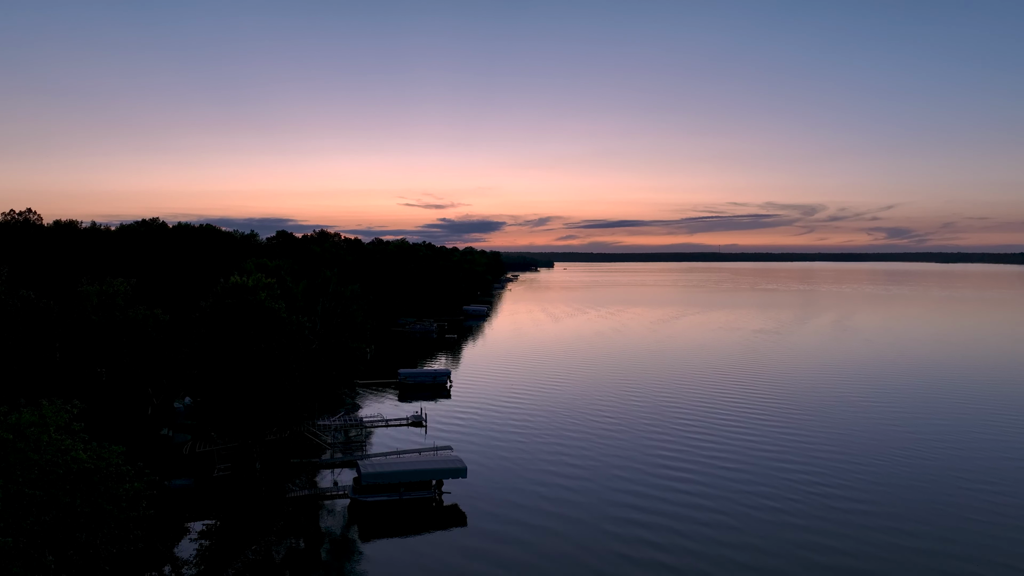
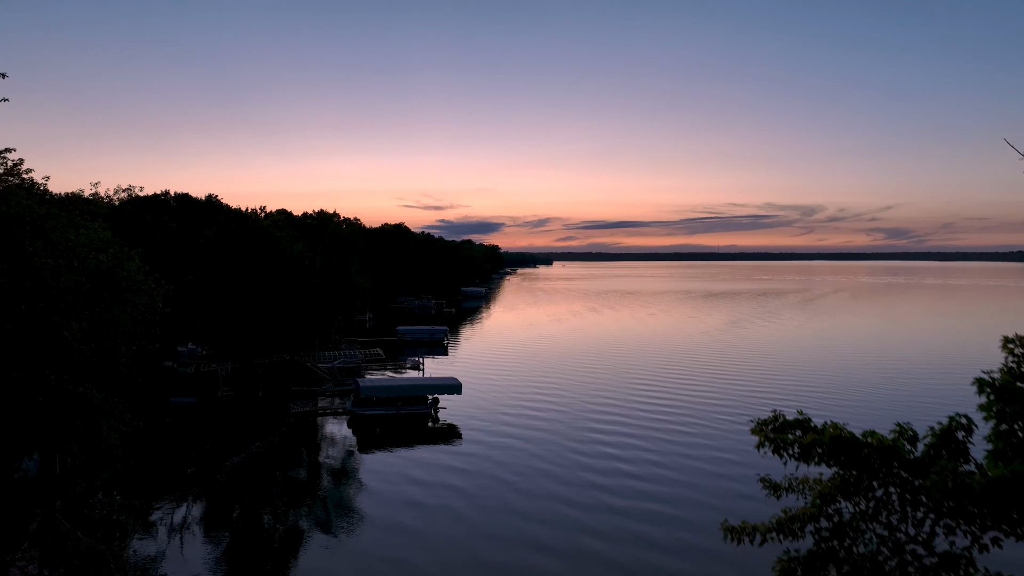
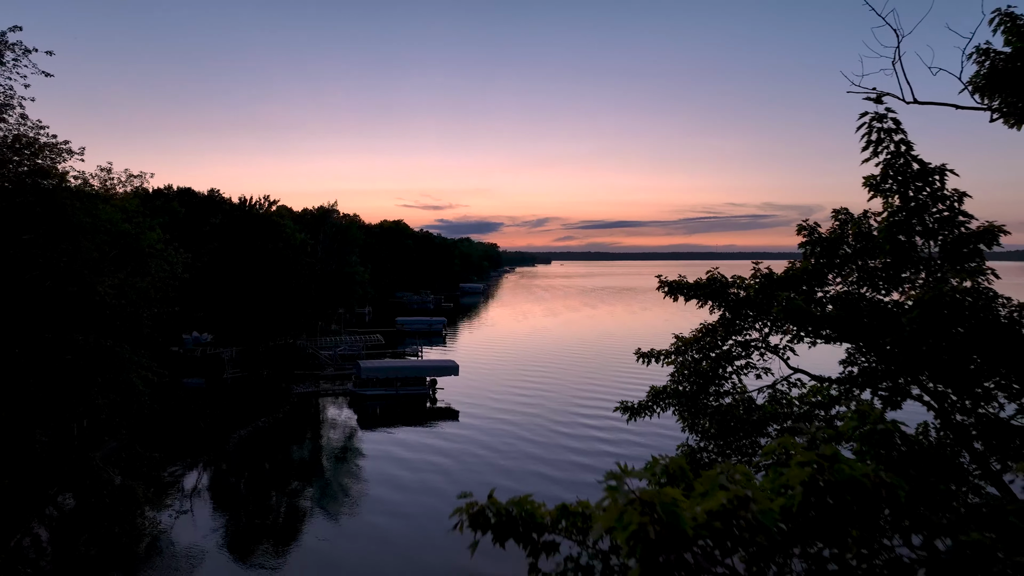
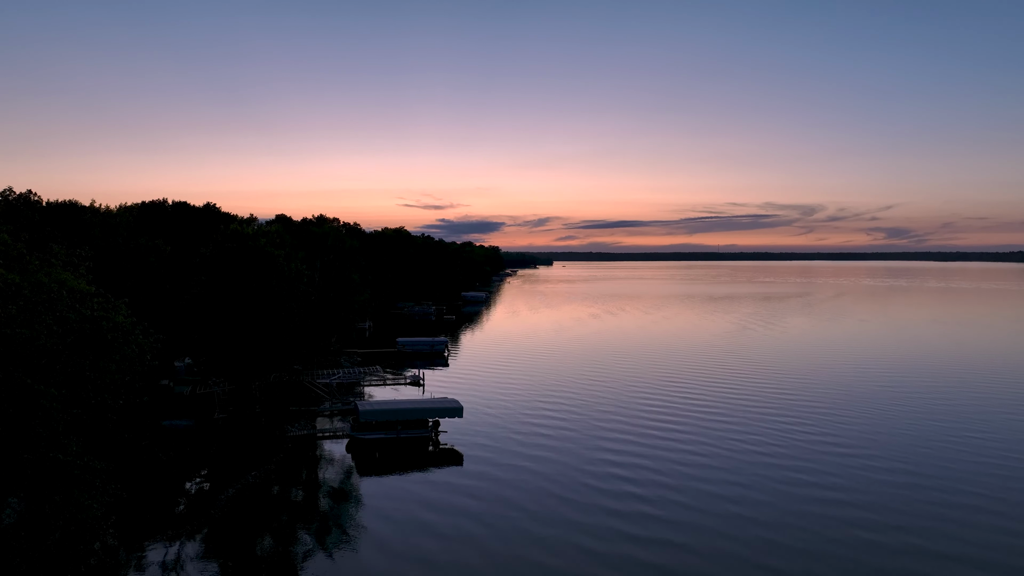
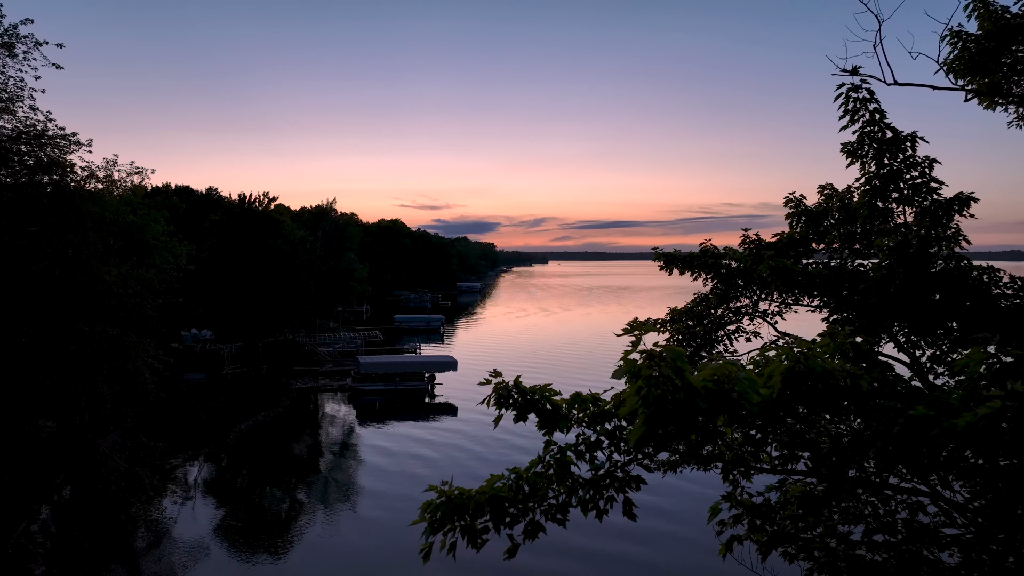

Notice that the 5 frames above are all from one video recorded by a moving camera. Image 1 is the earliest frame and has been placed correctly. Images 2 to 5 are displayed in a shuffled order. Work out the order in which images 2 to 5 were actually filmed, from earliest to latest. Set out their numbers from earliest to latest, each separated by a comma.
4, 2, 3, 5
